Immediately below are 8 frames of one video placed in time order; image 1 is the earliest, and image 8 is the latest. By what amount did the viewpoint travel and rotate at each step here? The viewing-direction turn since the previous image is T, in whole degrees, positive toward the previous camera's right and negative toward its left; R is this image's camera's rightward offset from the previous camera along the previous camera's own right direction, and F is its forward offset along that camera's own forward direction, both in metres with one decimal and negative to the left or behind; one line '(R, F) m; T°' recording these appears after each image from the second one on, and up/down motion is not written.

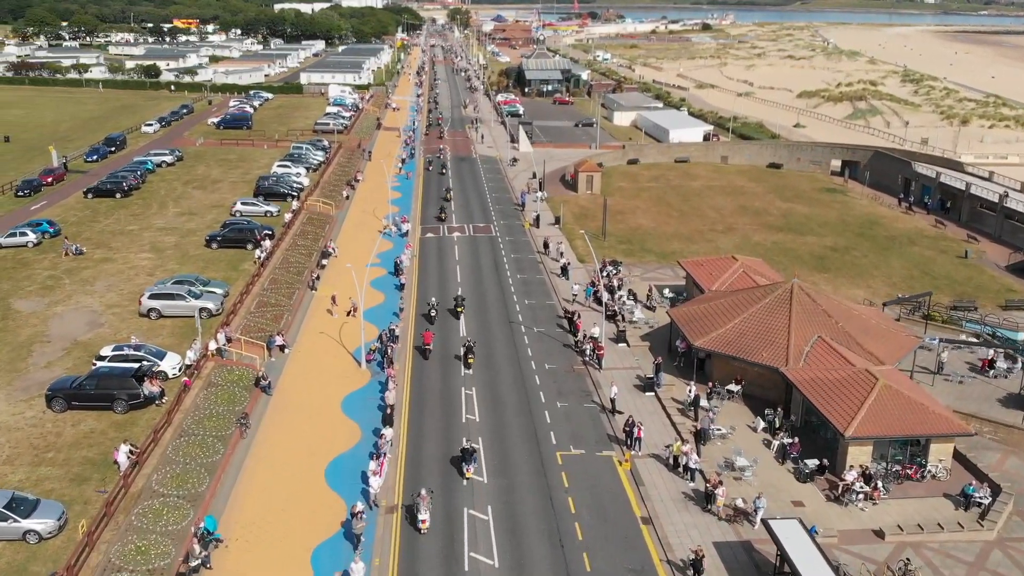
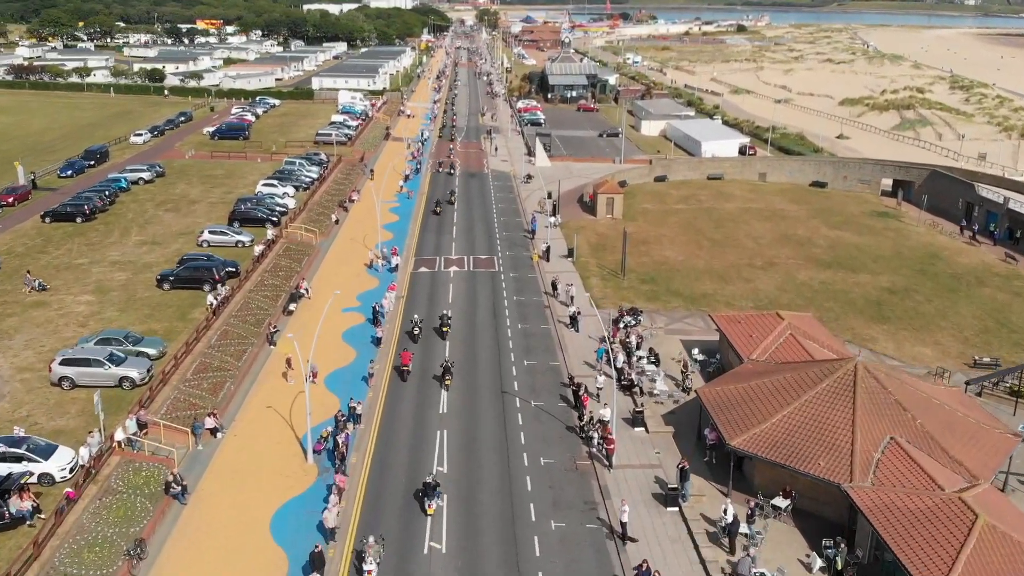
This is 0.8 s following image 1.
(+1.7, +9.9) m; -2°
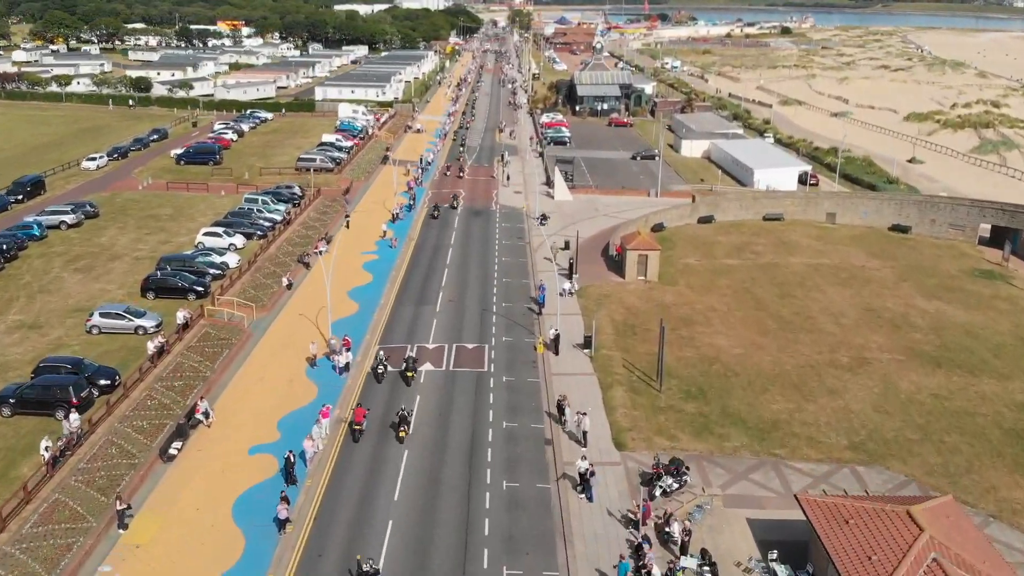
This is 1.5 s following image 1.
(+2.0, +17.6) m; -2°
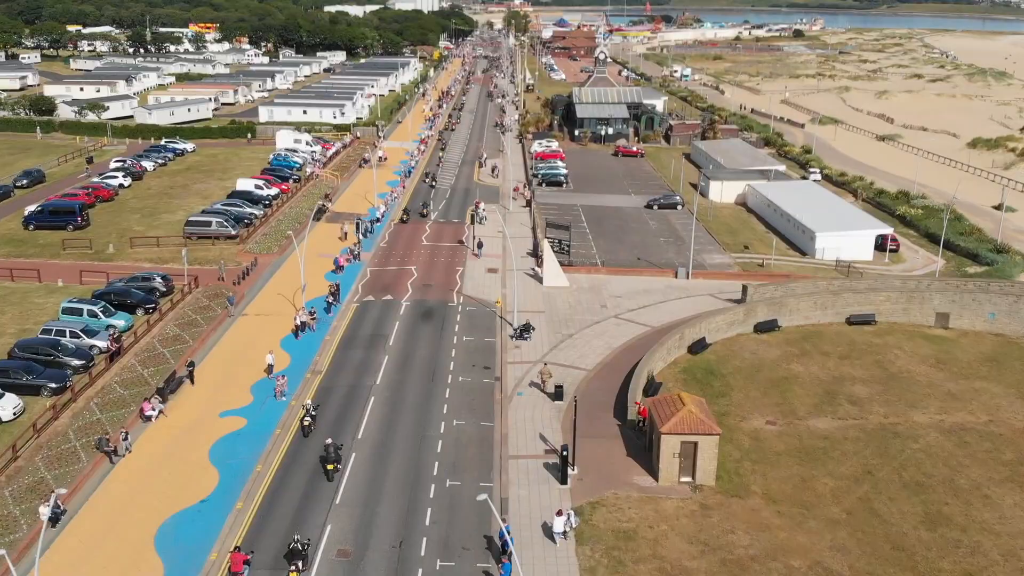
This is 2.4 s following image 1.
(+2.0, +26.5) m; 0°
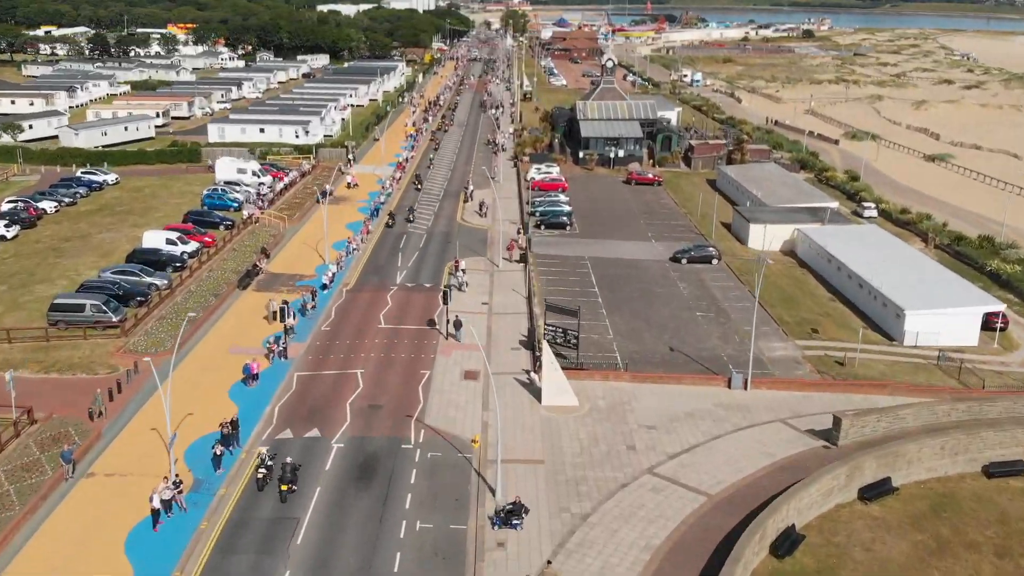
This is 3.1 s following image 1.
(+0.7, +18.6) m; 0°
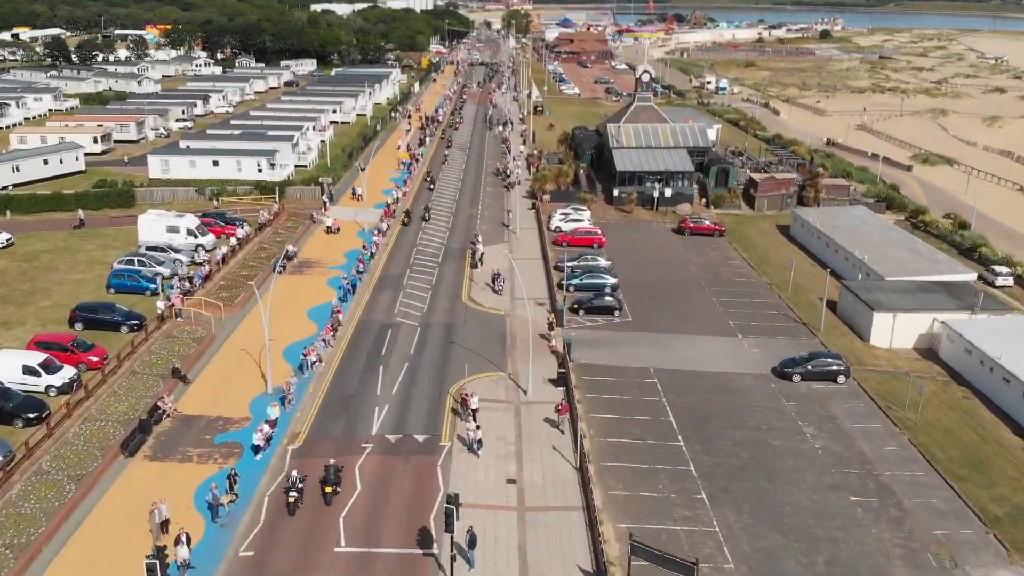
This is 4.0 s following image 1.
(-1.7, +21.6) m; 0°
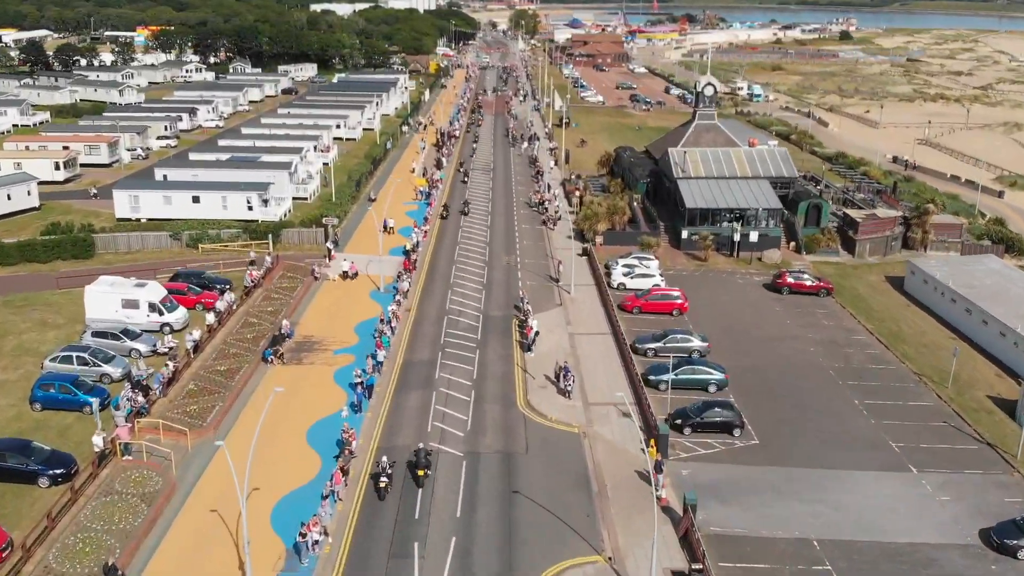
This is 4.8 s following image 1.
(-3.4, +15.3) m; 0°
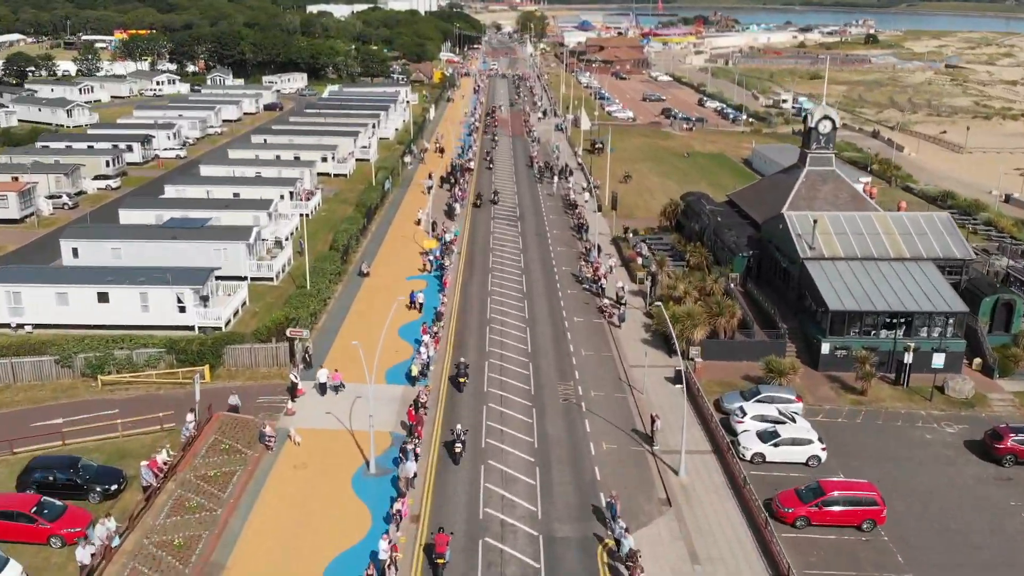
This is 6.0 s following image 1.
(-2.8, +22.2) m; 0°
